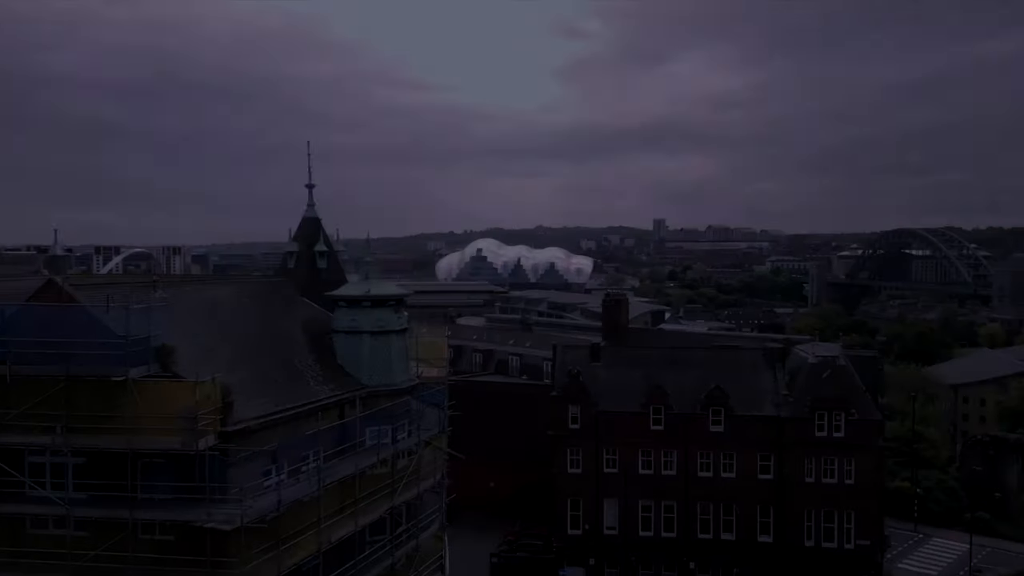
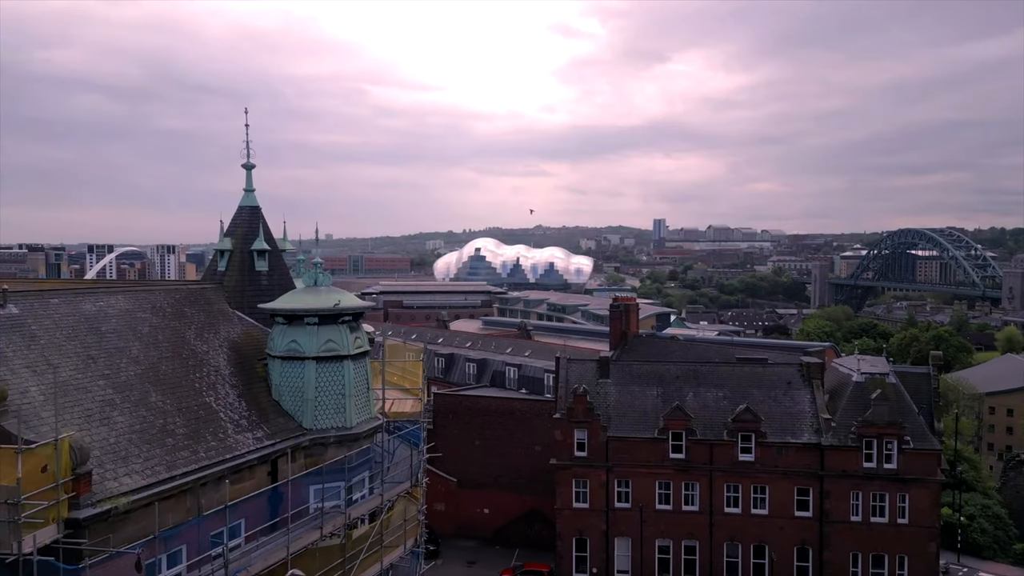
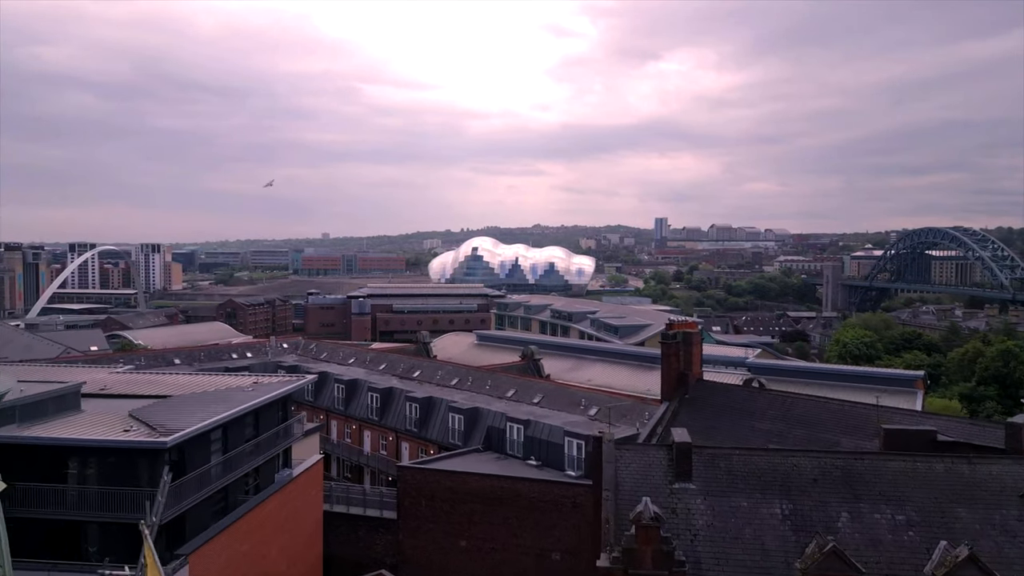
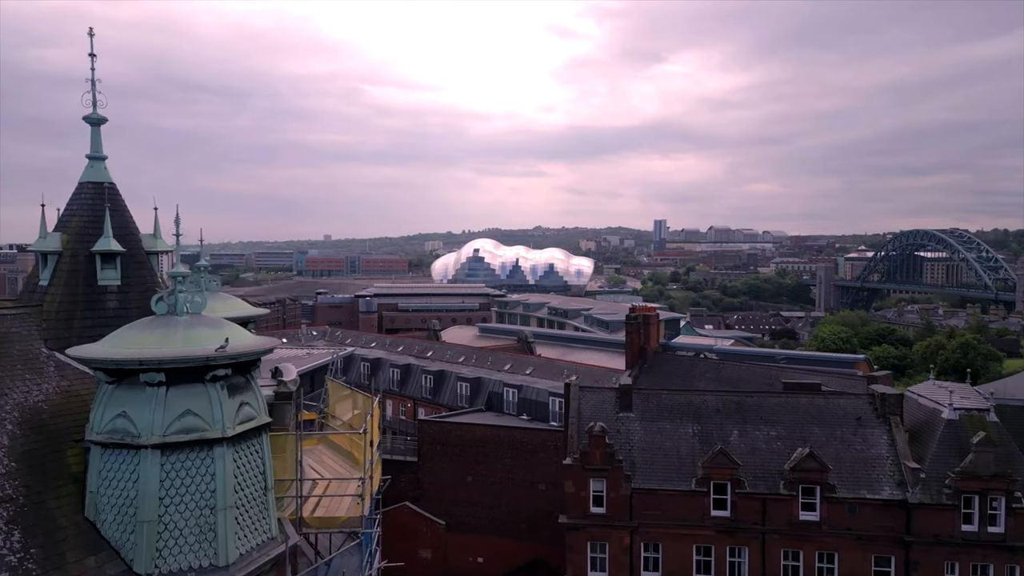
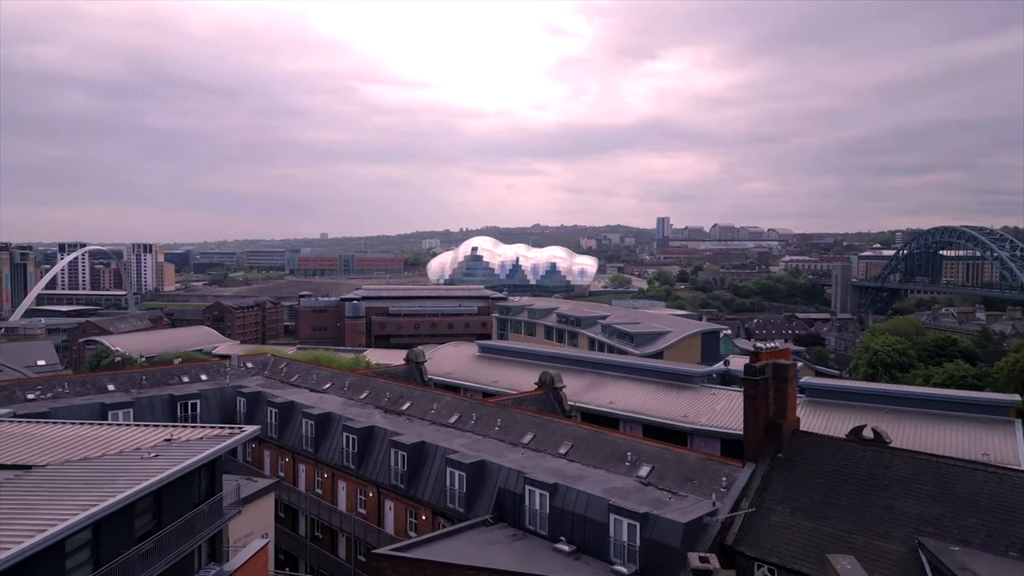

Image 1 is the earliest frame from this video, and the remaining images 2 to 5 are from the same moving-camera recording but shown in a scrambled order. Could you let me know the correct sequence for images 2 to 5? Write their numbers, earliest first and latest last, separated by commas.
2, 4, 3, 5
